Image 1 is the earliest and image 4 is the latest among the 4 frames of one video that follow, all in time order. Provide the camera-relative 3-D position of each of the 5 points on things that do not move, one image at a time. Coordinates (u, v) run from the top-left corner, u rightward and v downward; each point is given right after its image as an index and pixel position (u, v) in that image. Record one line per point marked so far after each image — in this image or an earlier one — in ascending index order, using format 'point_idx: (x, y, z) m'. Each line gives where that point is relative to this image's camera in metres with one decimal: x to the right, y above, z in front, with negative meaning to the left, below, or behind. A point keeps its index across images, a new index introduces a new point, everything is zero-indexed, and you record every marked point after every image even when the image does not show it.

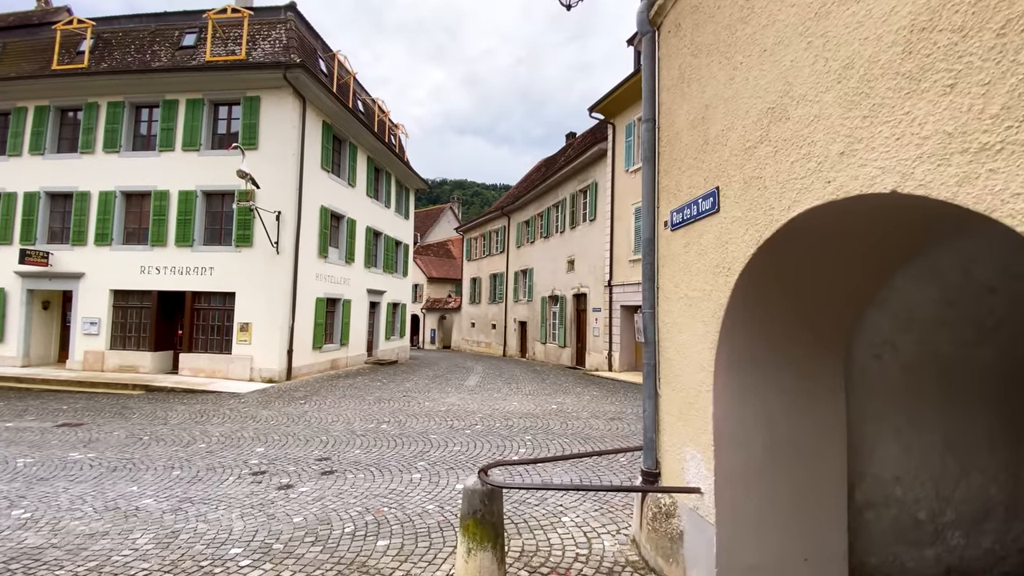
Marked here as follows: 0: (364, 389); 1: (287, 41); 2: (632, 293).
0: (-3.9, -2.6, +12.2) m
1: (-7.0, +7.6, +14.6) m
2: (+4.0, -0.2, +15.7) m
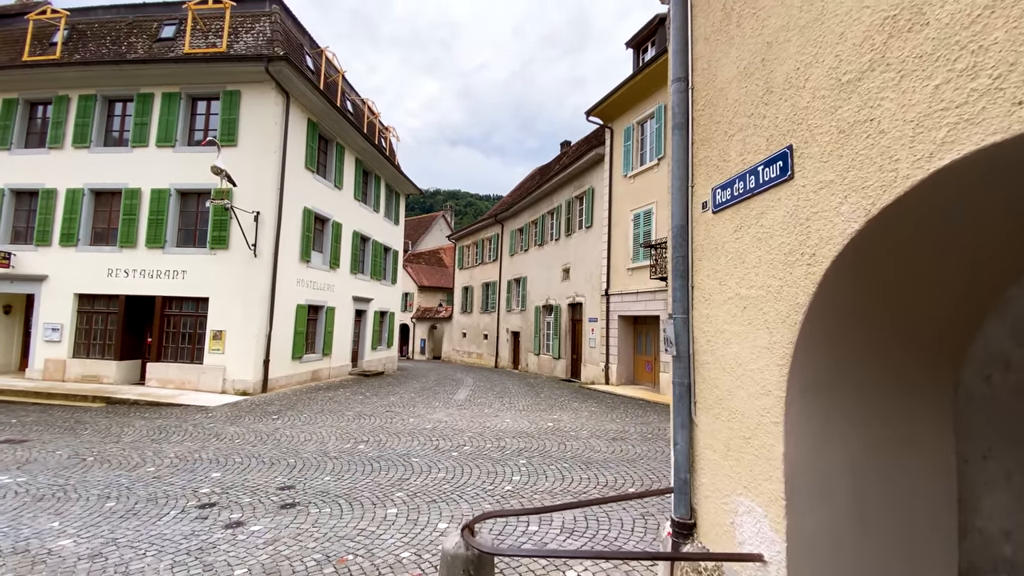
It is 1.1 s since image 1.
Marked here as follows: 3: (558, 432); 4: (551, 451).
0: (-4.0, -2.8, +11.3) m
1: (-7.1, +7.5, +13.9) m
2: (+3.7, -0.5, +15.0) m
3: (+0.8, -2.5, +8.2) m
4: (+0.6, -2.4, +7.0) m
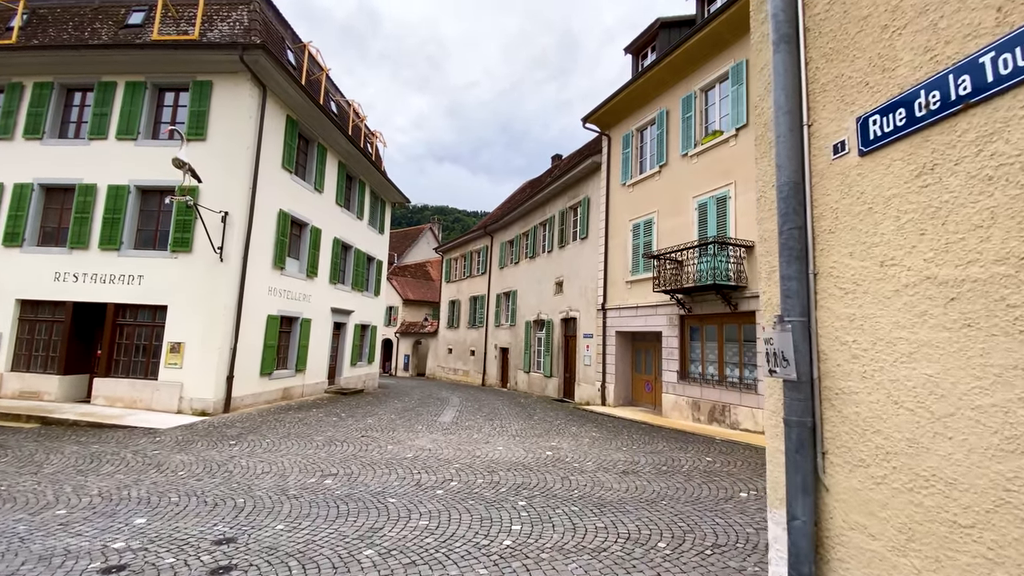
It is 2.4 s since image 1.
0: (-4.2, -2.9, +10.1) m
1: (-7.2, +7.2, +12.9) m
2: (+3.5, -0.9, +14.0) m
3: (+0.7, -2.7, +7.1) m
4: (+0.5, -2.5, +5.9) m
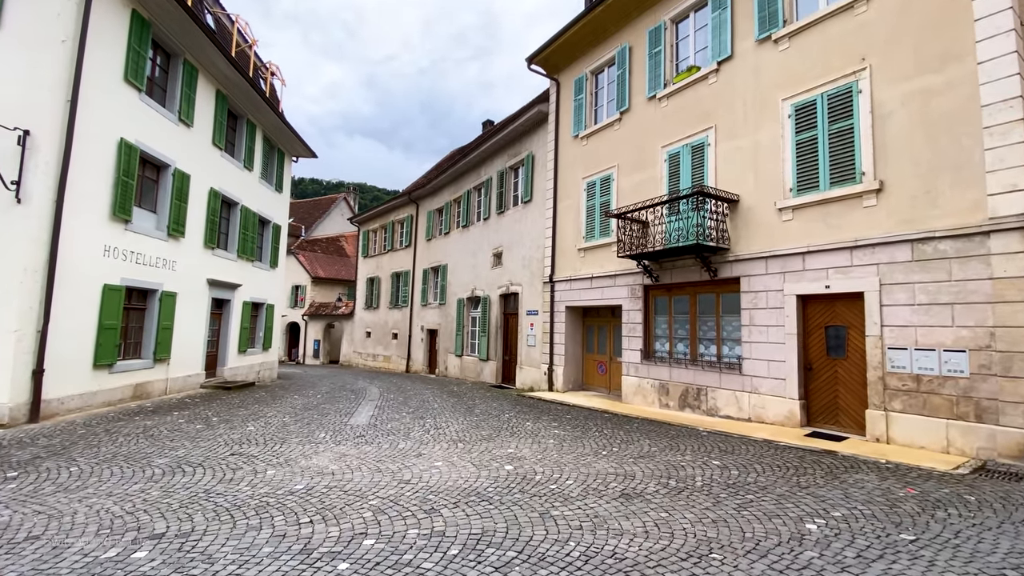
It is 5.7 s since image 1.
0: (-5.2, -2.2, +7.0) m
1: (-8.5, +8.0, +9.0) m
2: (+1.8, -0.1, +12.1) m
3: (+0.2, -2.1, +4.9) m
4: (+0.2, -1.9, +3.6) m
